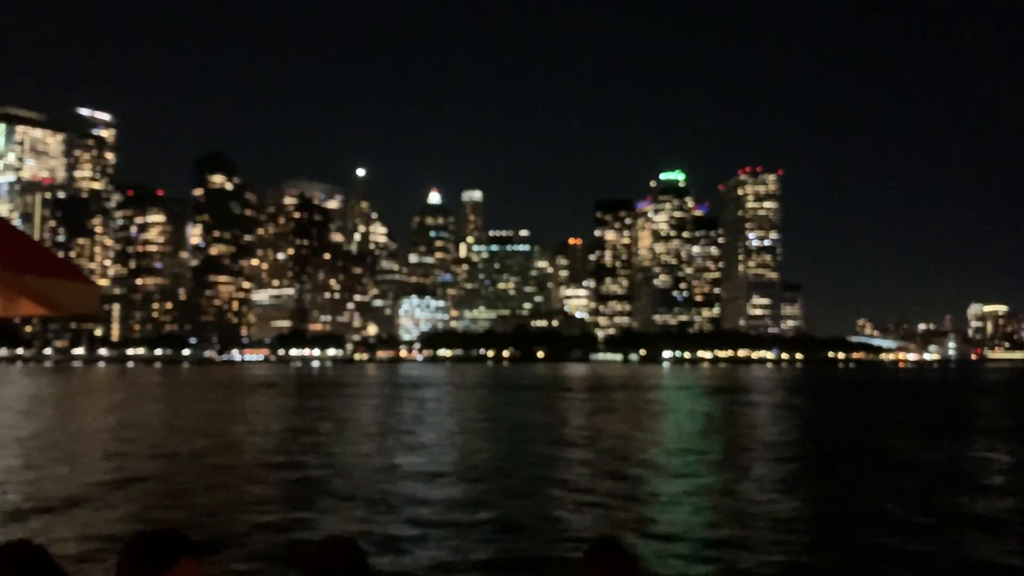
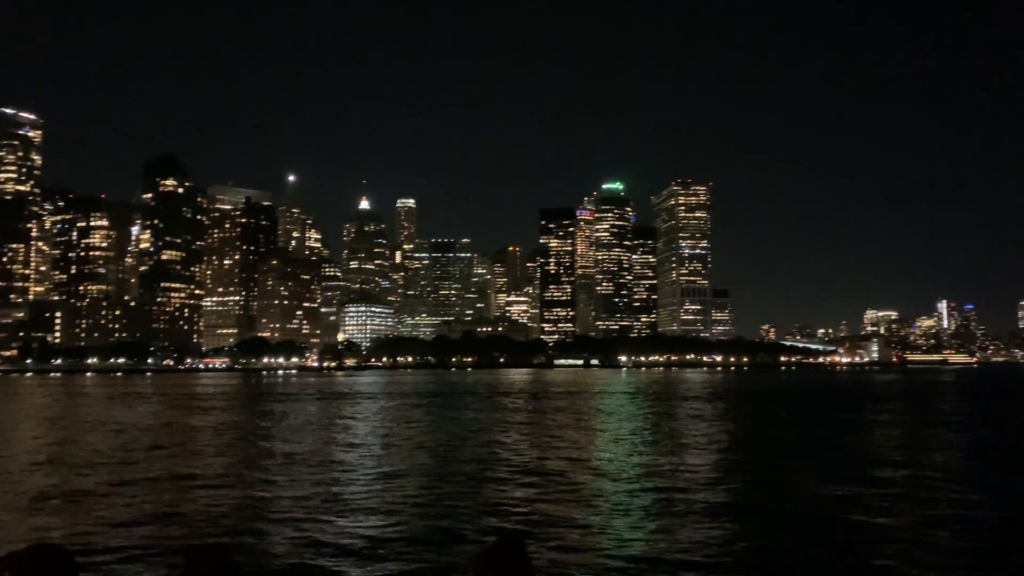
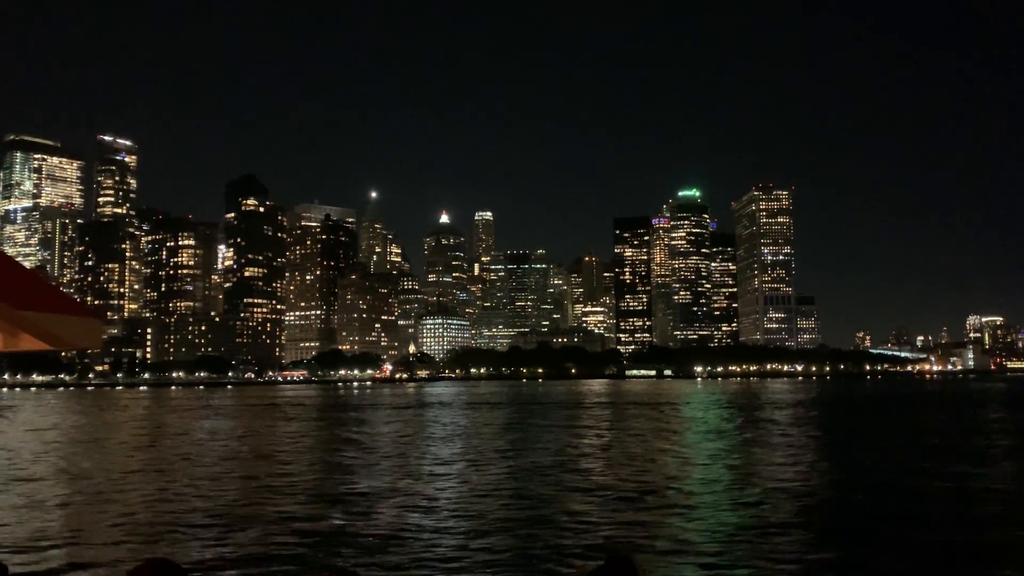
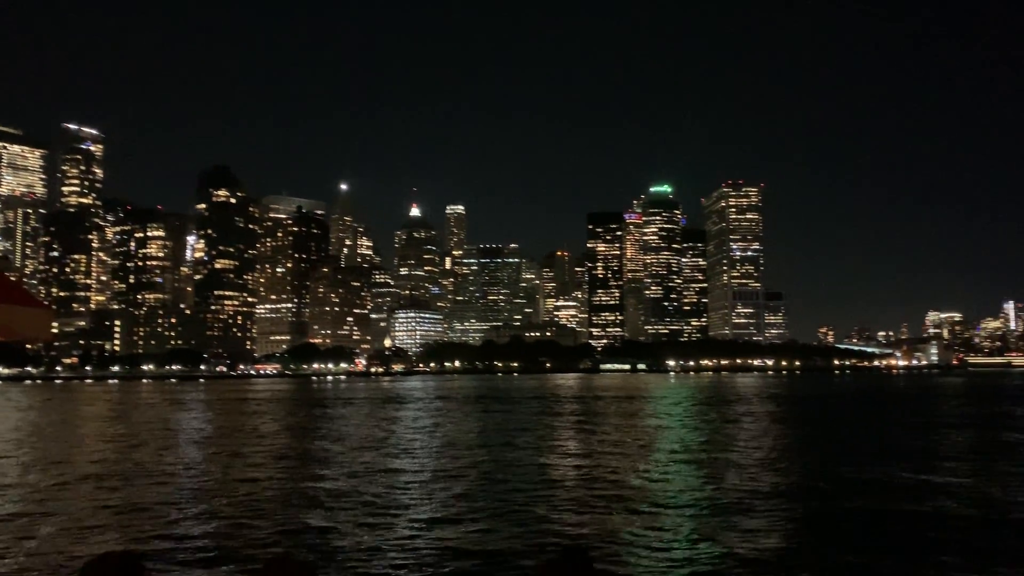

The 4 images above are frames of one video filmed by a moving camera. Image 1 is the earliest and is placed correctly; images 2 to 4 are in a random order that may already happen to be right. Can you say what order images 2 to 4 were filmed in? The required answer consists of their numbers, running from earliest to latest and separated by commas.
3, 4, 2
